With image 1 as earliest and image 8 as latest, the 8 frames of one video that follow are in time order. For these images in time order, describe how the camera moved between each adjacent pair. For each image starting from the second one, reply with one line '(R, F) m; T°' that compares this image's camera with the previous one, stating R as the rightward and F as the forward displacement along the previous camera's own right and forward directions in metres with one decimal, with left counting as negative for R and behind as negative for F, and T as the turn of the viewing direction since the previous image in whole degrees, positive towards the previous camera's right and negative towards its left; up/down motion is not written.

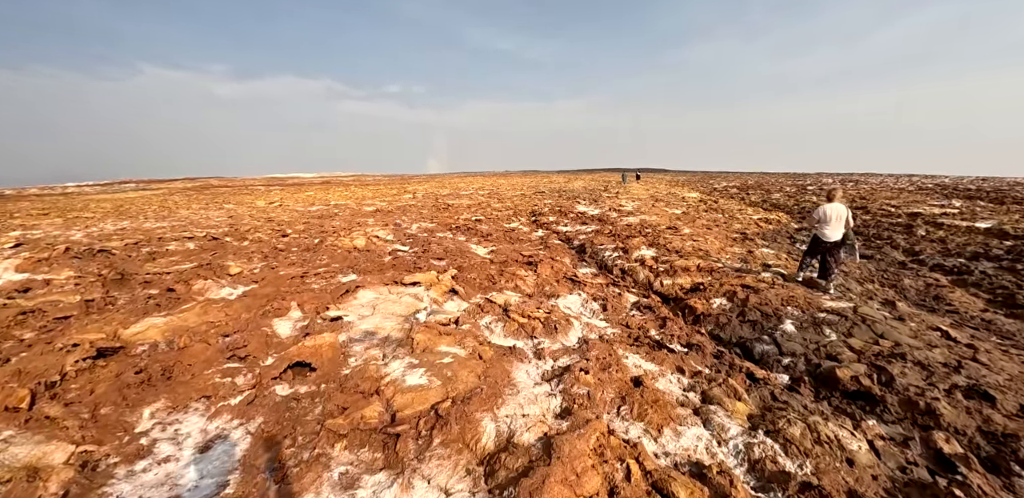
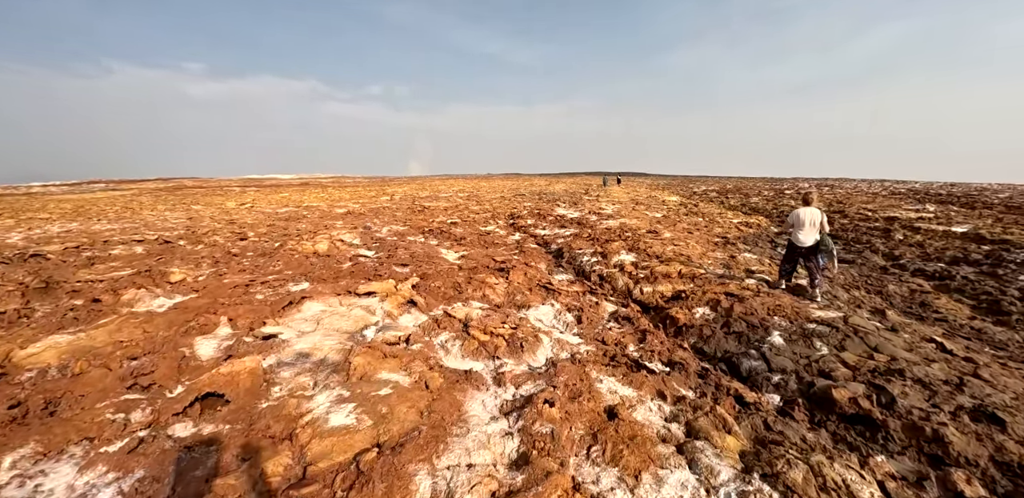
(+0.3, +0.7) m; +2°
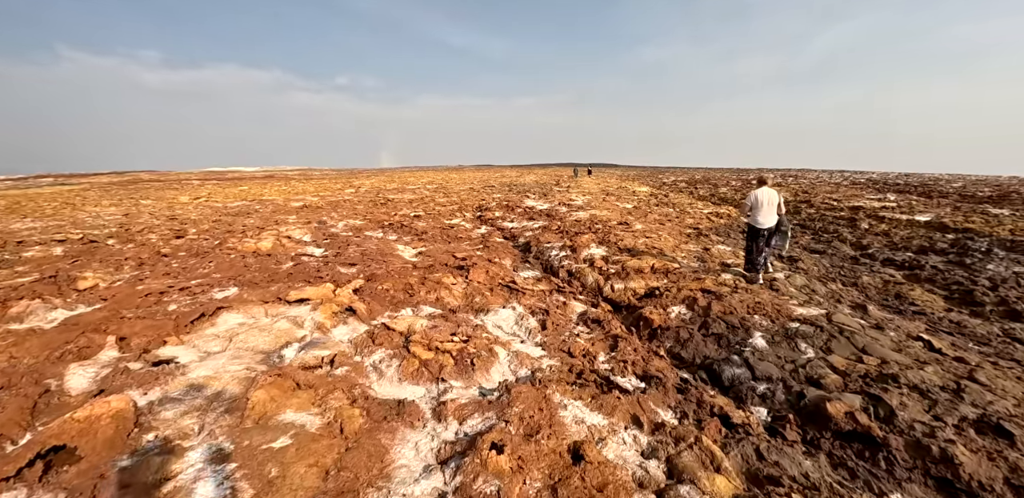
(+0.3, +0.8) m; +4°
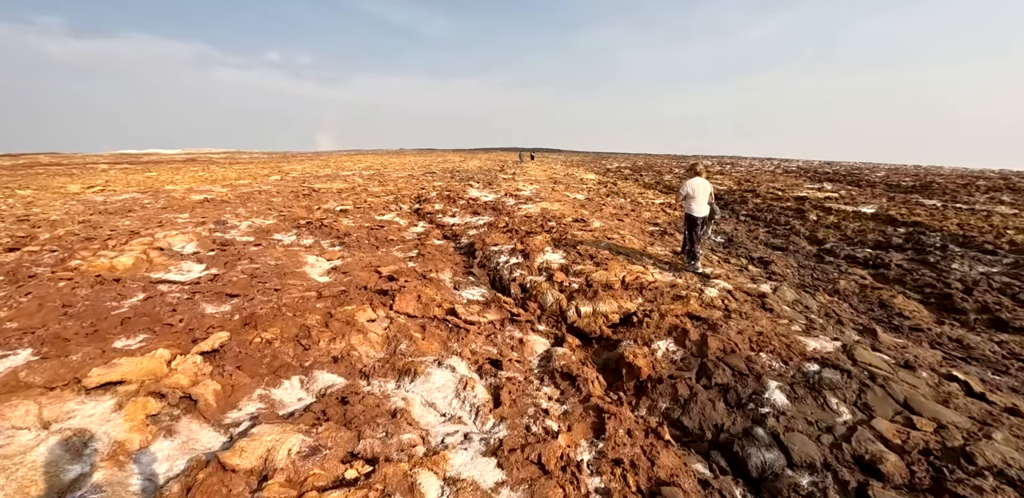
(+0.1, +1.8) m; +8°
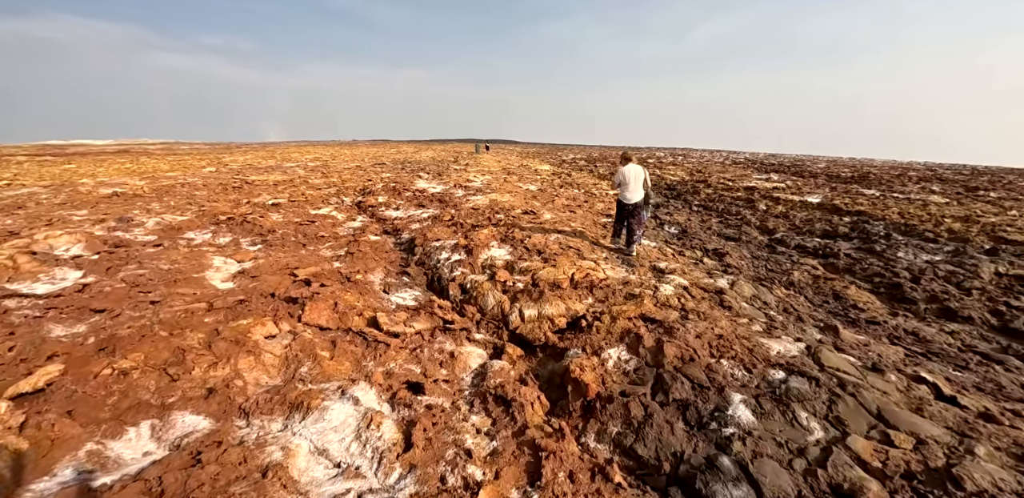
(+0.4, +0.8) m; +5°
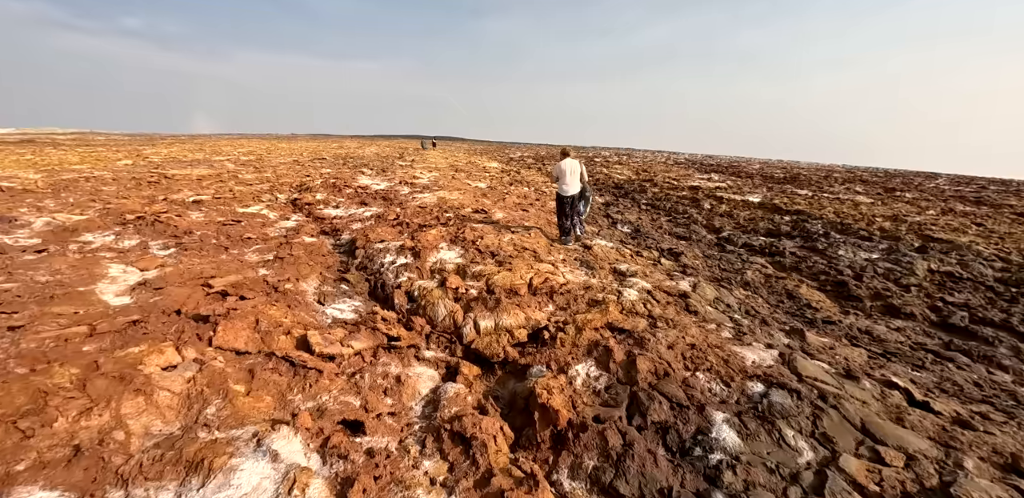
(0.0, +0.6) m; +6°
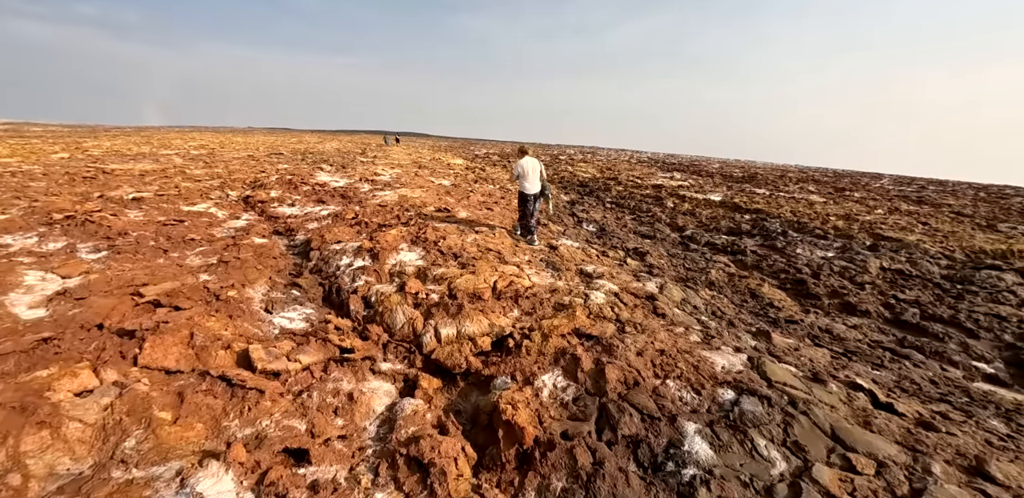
(+0.1, +0.3) m; +4°
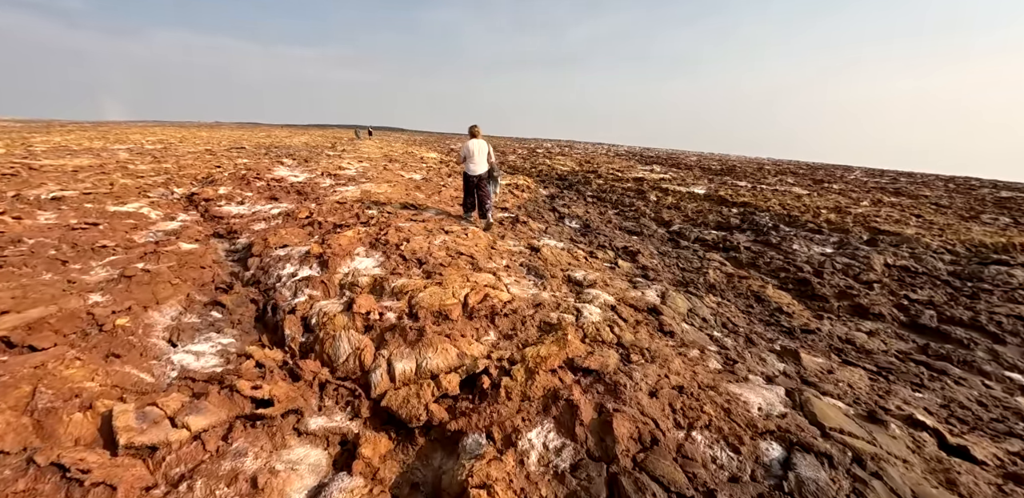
(0.0, +1.0) m; +3°
